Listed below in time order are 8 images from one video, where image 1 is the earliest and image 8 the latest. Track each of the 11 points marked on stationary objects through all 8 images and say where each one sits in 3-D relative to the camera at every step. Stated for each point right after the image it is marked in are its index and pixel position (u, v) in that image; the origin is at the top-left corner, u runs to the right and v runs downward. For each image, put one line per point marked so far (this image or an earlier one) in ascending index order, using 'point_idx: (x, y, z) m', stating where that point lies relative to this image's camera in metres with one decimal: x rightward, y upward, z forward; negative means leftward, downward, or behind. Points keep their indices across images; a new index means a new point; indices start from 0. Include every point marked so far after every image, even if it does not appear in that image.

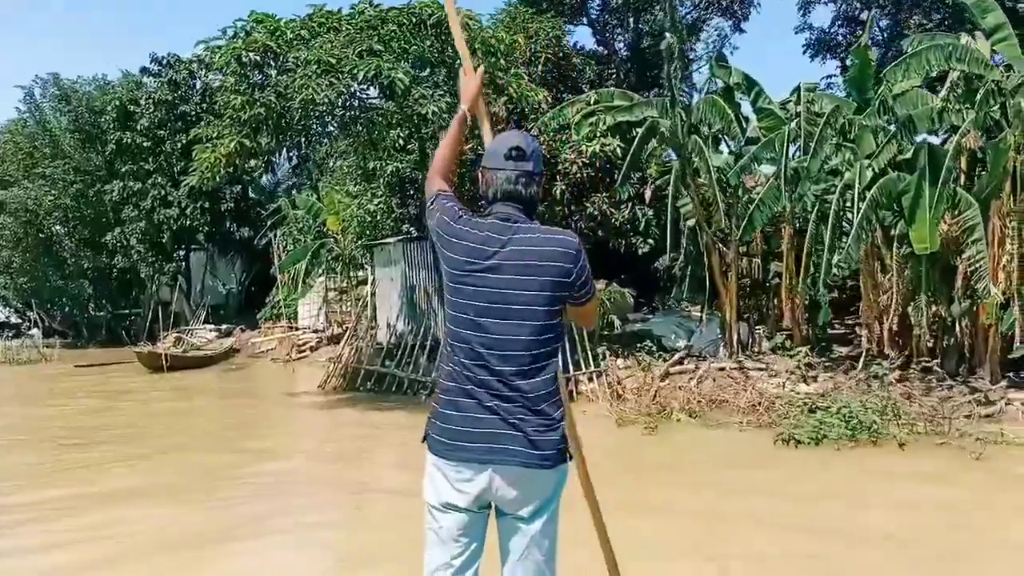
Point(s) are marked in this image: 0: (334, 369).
0: (-3.2, -1.5, +15.6) m
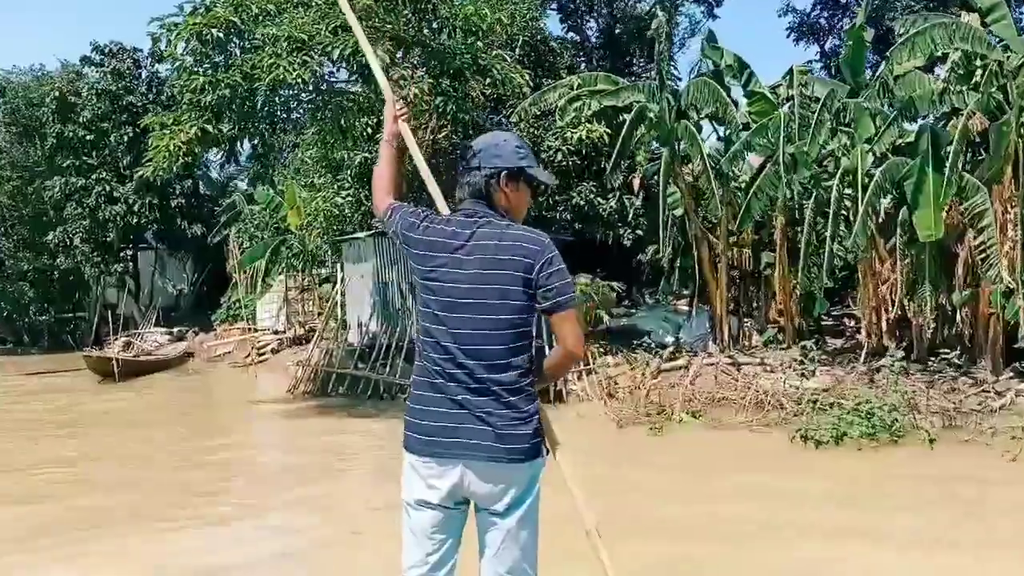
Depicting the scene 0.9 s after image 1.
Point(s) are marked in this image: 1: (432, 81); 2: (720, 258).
0: (-3.6, -1.5, +14.7) m
1: (-1.0, +2.8, +11.4) m
2: (+3.2, +0.5, +13.4) m
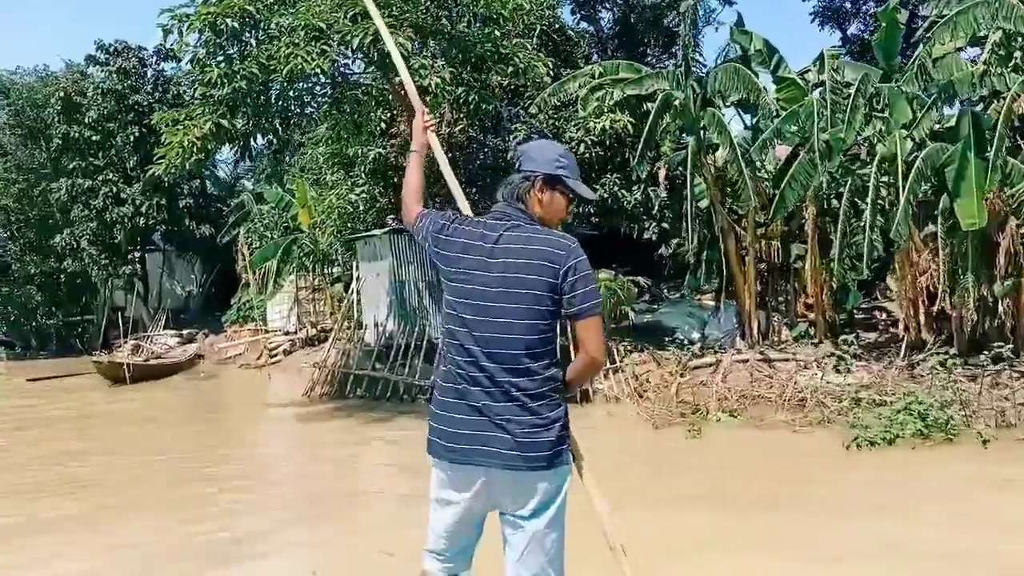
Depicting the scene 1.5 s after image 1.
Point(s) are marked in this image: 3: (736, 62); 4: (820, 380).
0: (-3.2, -1.5, +14.3) m
1: (-0.7, +2.8, +11.0) m
2: (+3.6, +0.6, +12.9) m
3: (+3.1, +3.2, +11.9) m
4: (+4.0, -1.2, +11.0) m
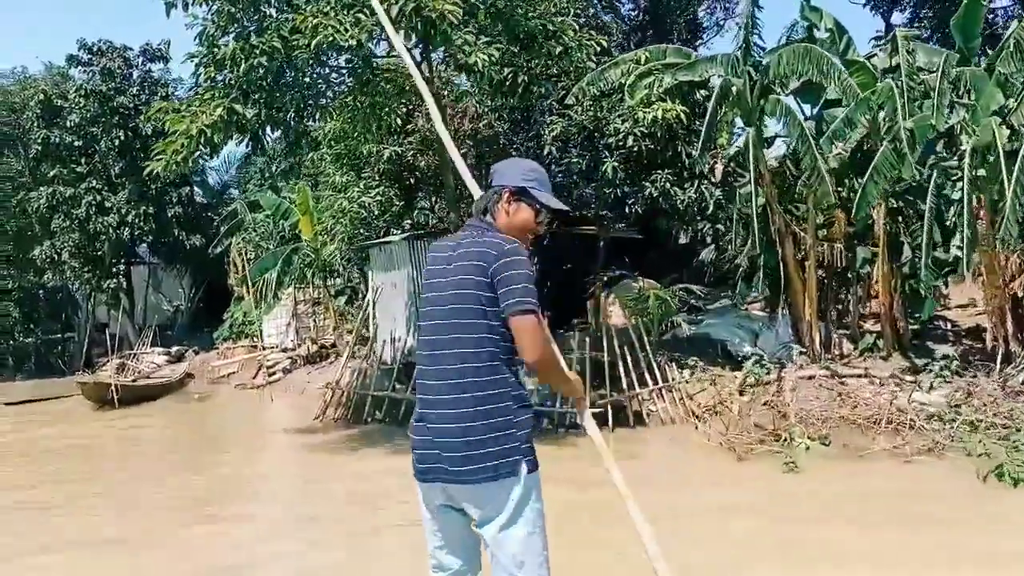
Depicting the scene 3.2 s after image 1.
0: (-2.7, -1.7, +12.9) m
1: (-0.2, +2.7, +9.7) m
2: (+4.1, +0.5, +11.7) m
3: (+3.6, +3.1, +10.7) m
4: (+4.5, -1.3, +9.8) m
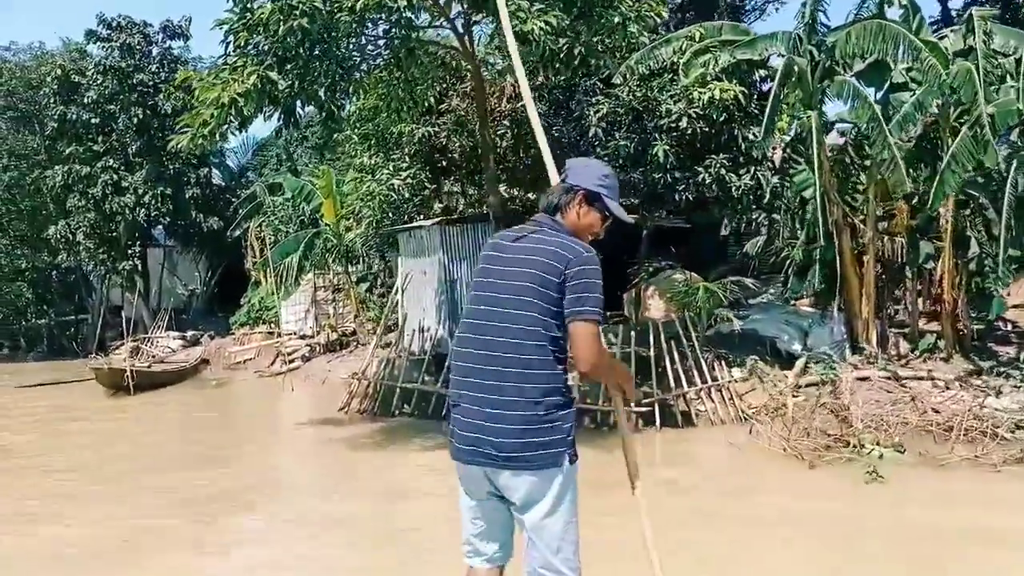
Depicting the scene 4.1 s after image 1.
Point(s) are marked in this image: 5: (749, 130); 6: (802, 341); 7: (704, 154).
0: (-2.2, -1.5, +12.3) m
1: (+0.4, +2.8, +9.0) m
2: (+4.6, +0.5, +11.0) m
3: (+4.2, +3.1, +10.0) m
4: (+5.0, -1.2, +9.1) m
5: (+2.9, +1.9, +10.5) m
6: (+4.0, -0.7, +11.7) m
7: (+2.4, +1.7, +10.7) m
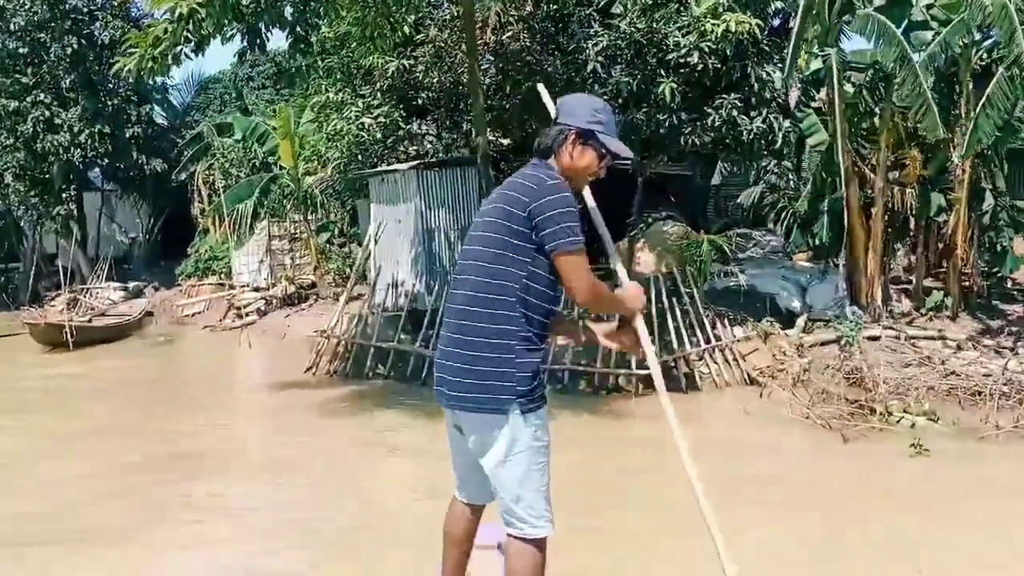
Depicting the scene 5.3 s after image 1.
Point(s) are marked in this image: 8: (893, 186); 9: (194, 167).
0: (-2.5, -0.8, +11.3) m
1: (+0.4, +3.3, +8.0) m
2: (+4.4, +1.1, +10.4) m
3: (+4.1, +3.6, +9.1) m
4: (+4.9, -0.8, +8.5) m
5: (+2.8, +2.5, +9.6) m
6: (+3.8, -0.1, +11.0) m
7: (+2.3, +2.2, +9.8) m
8: (+4.7, +1.2, +10.5) m
9: (-7.4, +2.8, +20.0) m
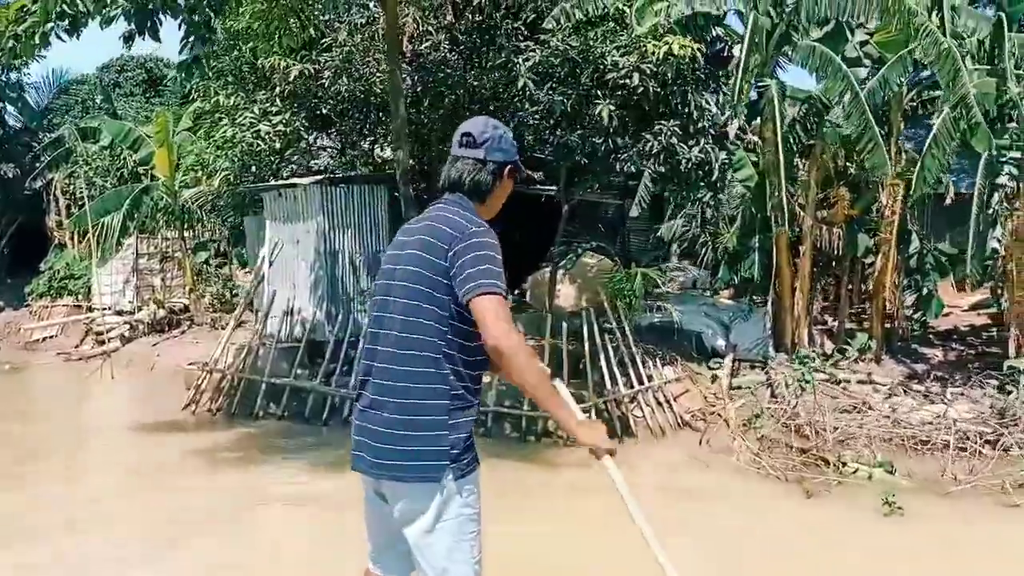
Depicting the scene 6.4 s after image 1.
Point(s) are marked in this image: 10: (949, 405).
0: (-3.6, -1.1, +9.9) m
1: (-0.2, +3.0, +7.2) m
2: (+3.5, +0.6, +10.0) m
3: (+3.4, +3.2, +8.9) m
4: (+4.2, -1.2, +8.2) m
5: (+2.0, +2.1, +9.2) m
6: (+2.7, -0.6, +10.6) m
7: (+1.5, +1.8, +9.2) m
8: (+3.7, +0.8, +10.2) m
9: (-9.6, +2.4, +17.9) m
10: (+4.4, -1.2, +8.6) m
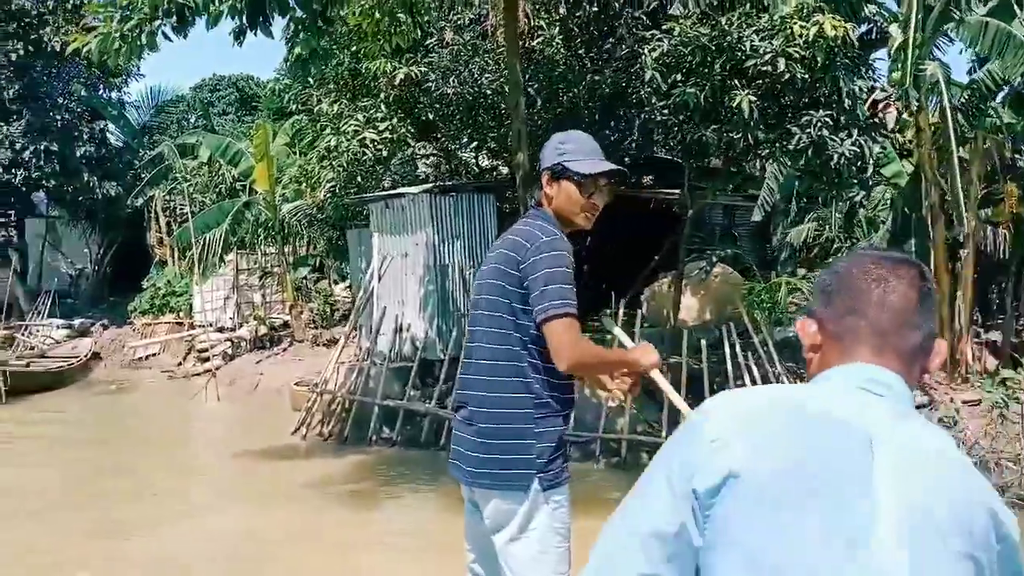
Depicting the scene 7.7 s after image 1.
0: (-2.2, -1.3, +9.4) m
1: (+0.9, +2.9, +6.4) m
2: (+4.8, +0.5, +8.9) m
3: (+4.6, +3.1, +7.8) m
4: (+5.3, -1.3, +7.0) m
5: (+3.2, +2.0, +8.2) m
6: (+4.1, -0.7, +9.5) m
7: (+2.7, +1.7, +8.3) m
8: (+5.0, +0.7, +9.0) m
9: (-7.5, +2.0, +18.0) m
10: (+5.6, -1.2, +7.3) m
